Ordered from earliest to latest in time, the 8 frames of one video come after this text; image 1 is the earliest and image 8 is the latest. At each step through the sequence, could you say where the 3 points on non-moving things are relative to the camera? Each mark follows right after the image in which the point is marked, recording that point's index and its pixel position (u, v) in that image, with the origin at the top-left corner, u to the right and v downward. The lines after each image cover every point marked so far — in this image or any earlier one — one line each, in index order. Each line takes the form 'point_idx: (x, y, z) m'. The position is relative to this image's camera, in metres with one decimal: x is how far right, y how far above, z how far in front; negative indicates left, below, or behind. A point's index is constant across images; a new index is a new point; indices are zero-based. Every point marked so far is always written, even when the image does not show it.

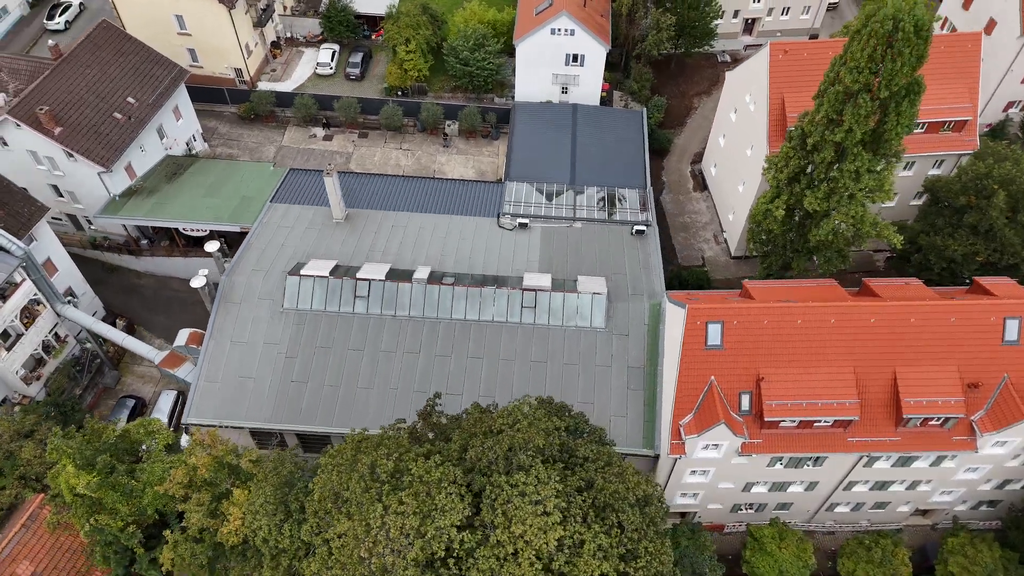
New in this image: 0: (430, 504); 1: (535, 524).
0: (-2.1, -5.7, +19.7) m
1: (+0.6, -6.2, +19.5) m
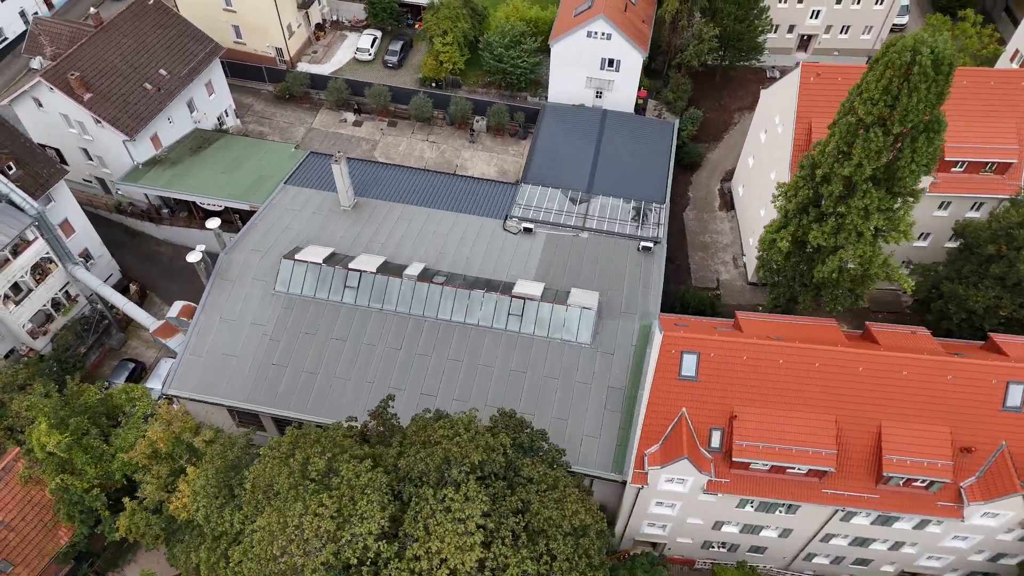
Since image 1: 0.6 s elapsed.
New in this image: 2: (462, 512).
0: (-4.2, -5.8, +19.5) m
1: (-1.5, -6.5, +19.0) m
2: (-1.3, -5.9, +19.6) m
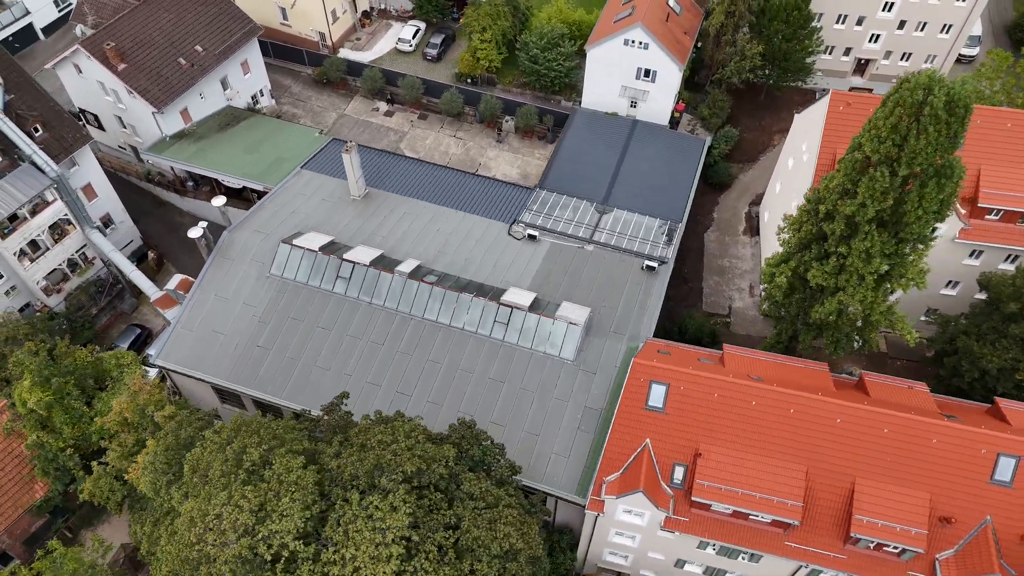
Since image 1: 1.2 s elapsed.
0: (-6.2, -5.6, +19.4) m
1: (-3.7, -6.6, +18.8) m
2: (-3.4, -6.0, +19.3) m
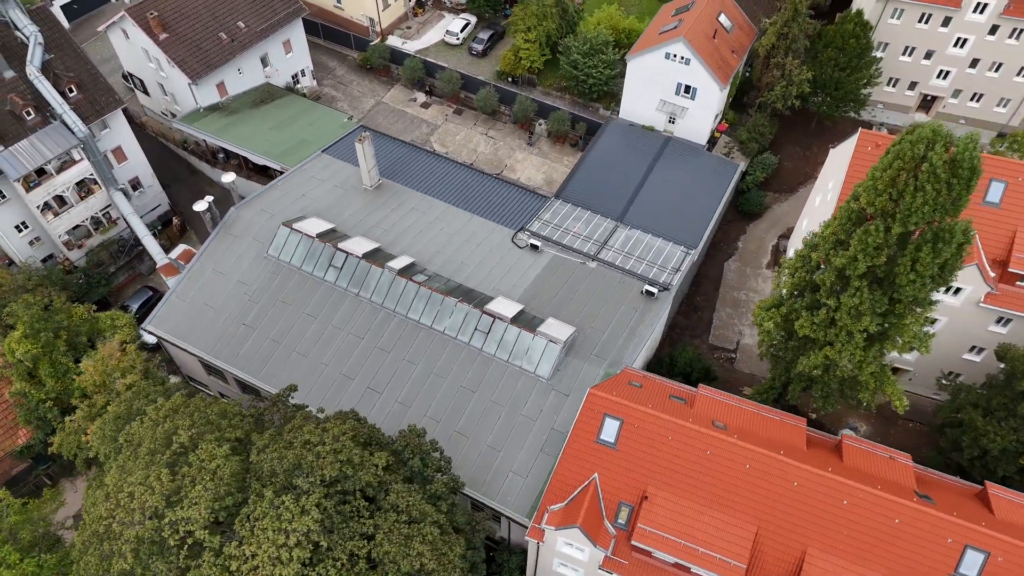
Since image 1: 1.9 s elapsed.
0: (-8.5, -5.3, +19.5) m
1: (-6.2, -6.6, +18.6) m
2: (-5.7, -6.0, +19.1) m
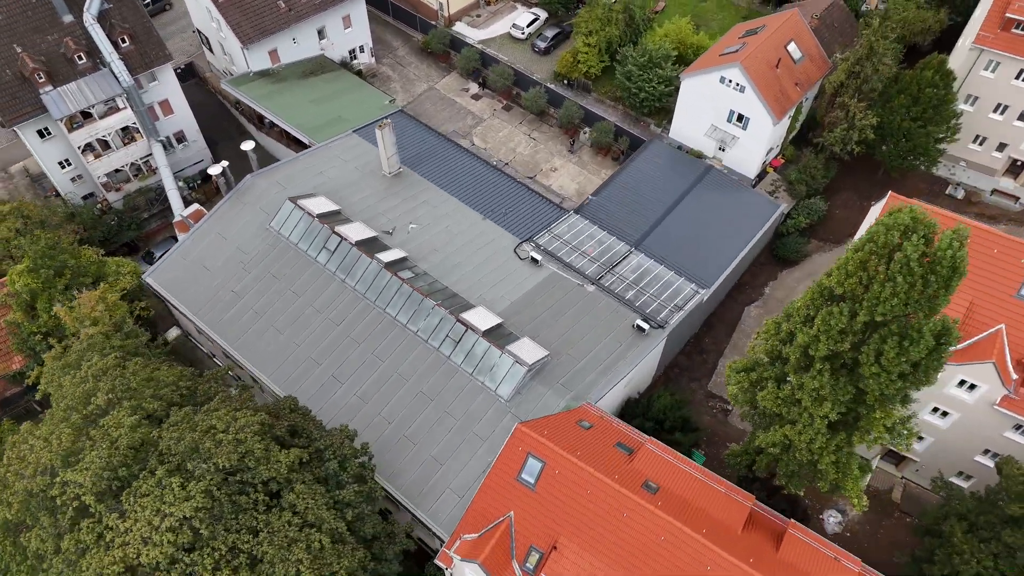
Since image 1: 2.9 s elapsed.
0: (-11.4, -4.4, +19.9) m
1: (-9.4, -6.1, +18.8) m
2: (-8.9, -5.6, +19.2) m
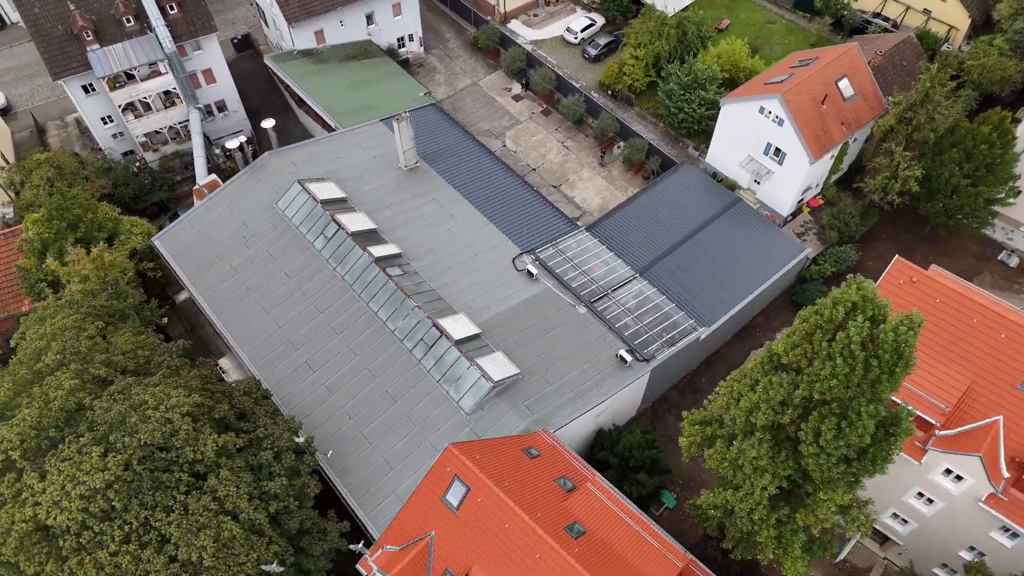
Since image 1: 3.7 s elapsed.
0: (-13.6, -3.4, +20.6) m
1: (-12.0, -5.3, +19.3) m
2: (-11.3, -4.9, +19.7) m
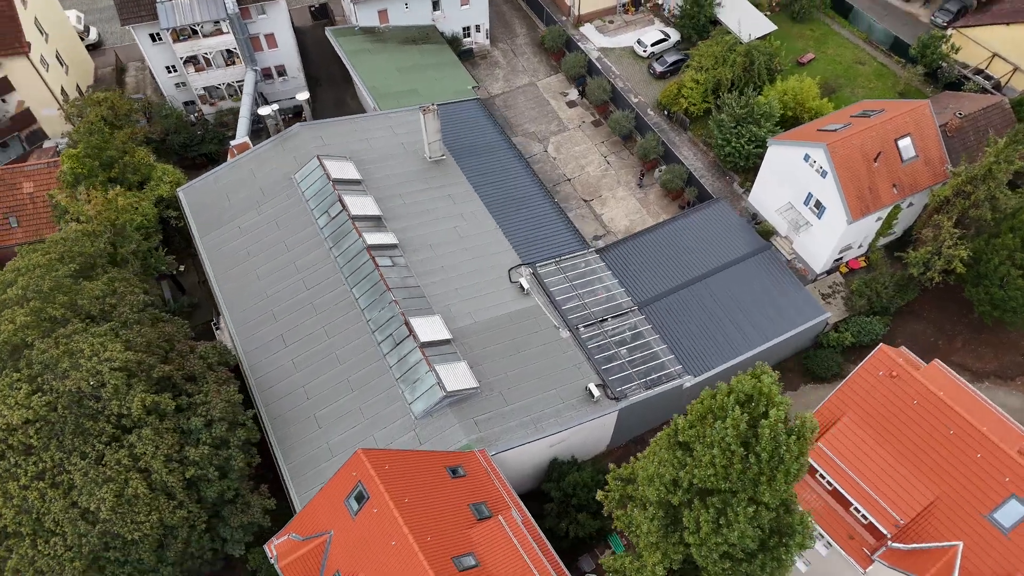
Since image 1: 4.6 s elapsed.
0: (-15.9, -1.4, +21.9) m
1: (-14.8, -3.6, +20.5) m
2: (-14.0, -3.3, +20.7) m
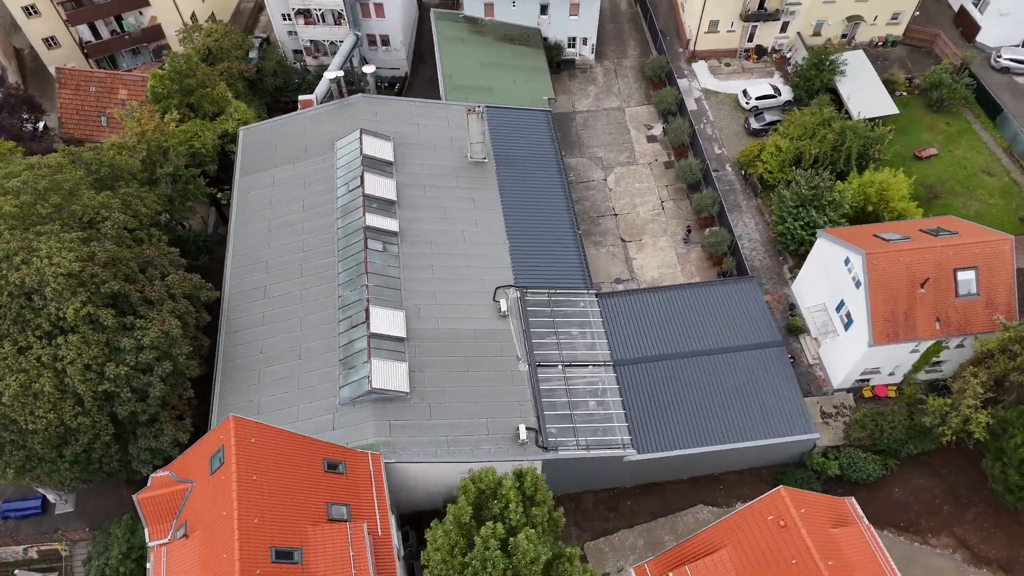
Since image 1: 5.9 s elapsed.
0: (-18.2, +2.5, +24.7) m
1: (-18.1, +0.2, +23.2) m
2: (-17.2, +0.2, +23.3) m
